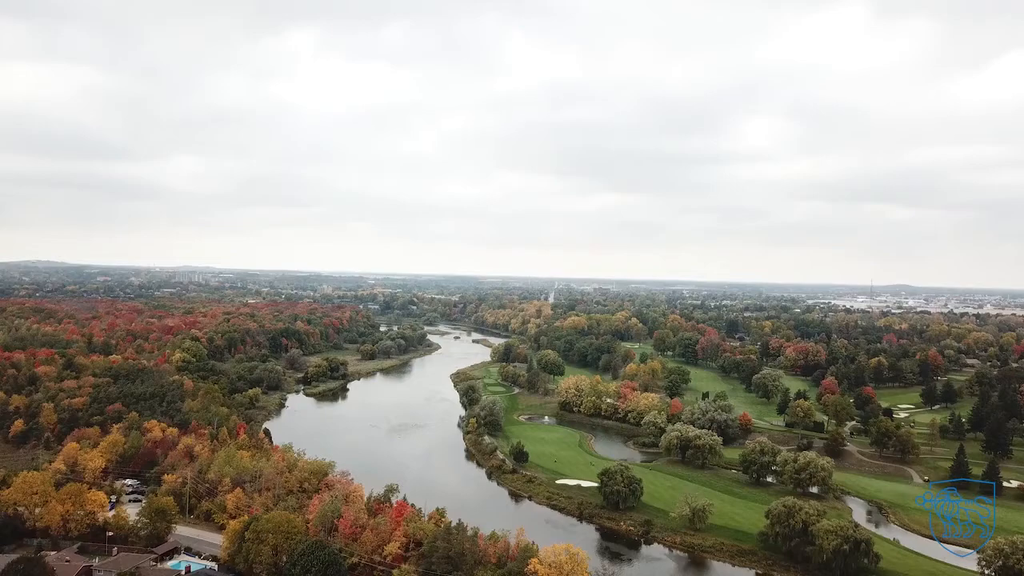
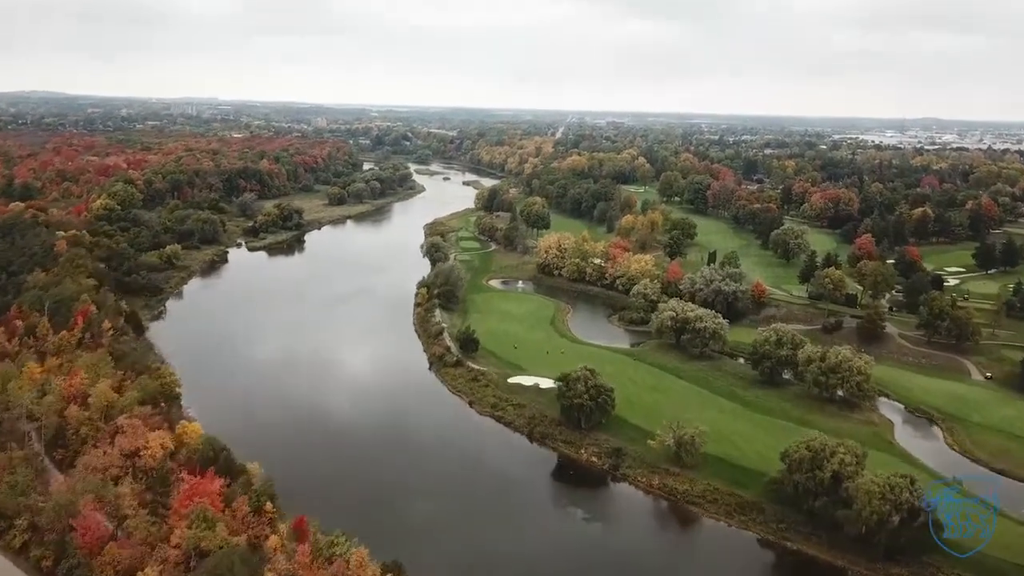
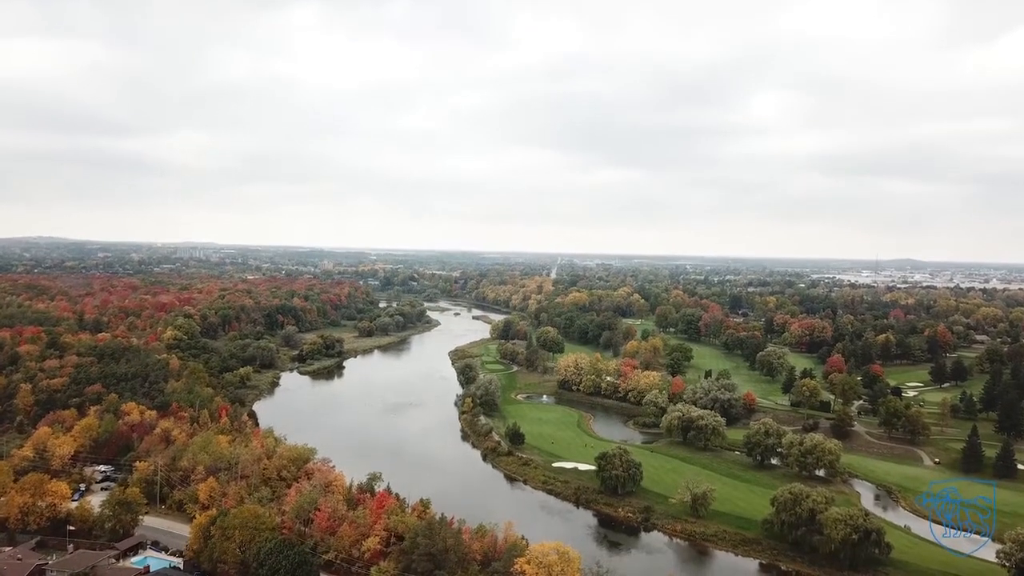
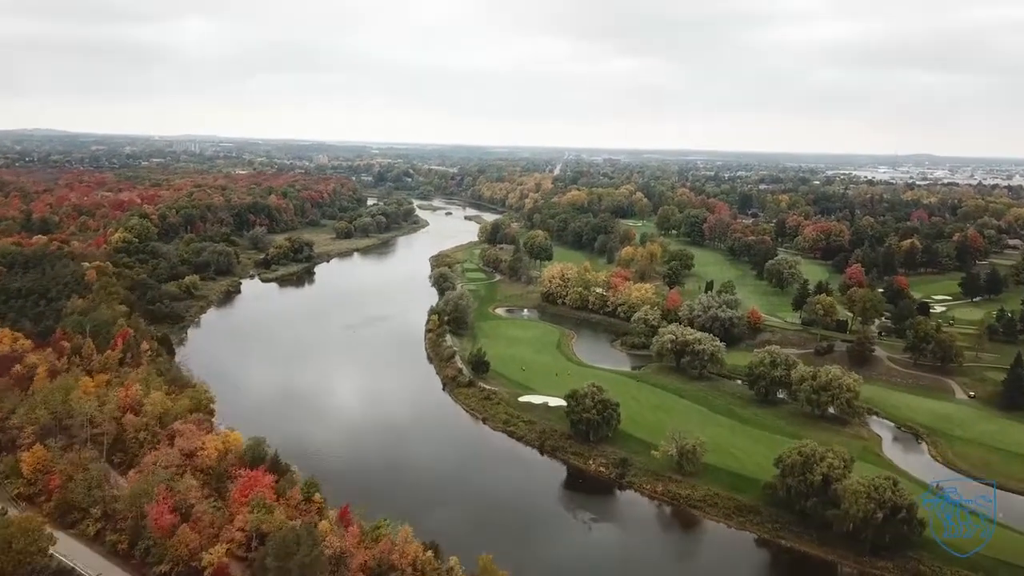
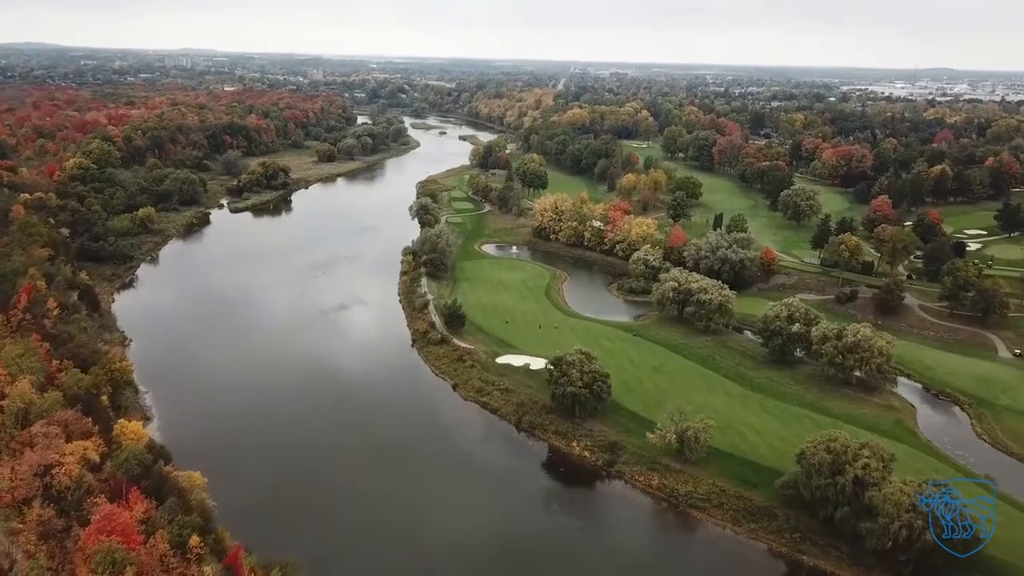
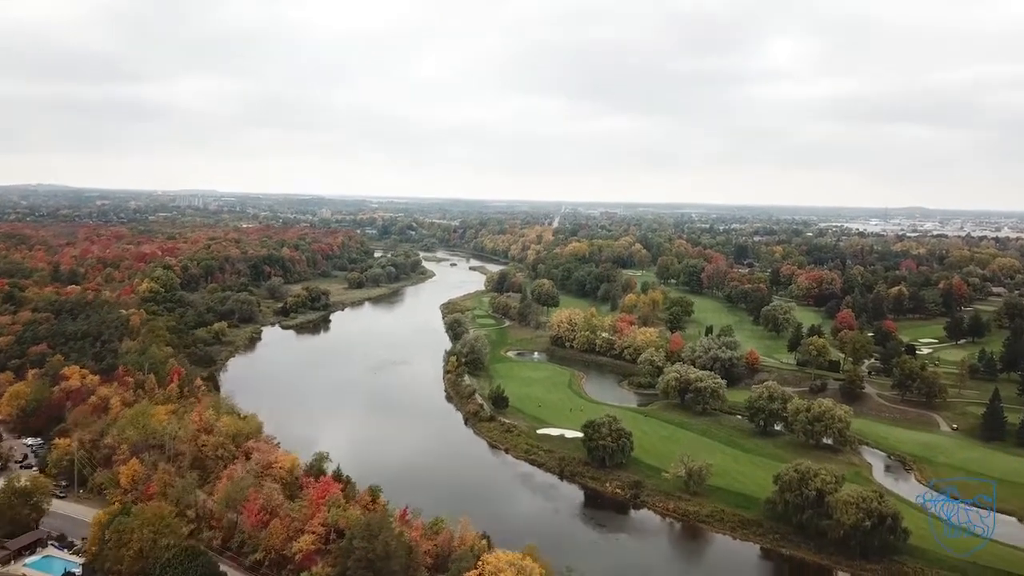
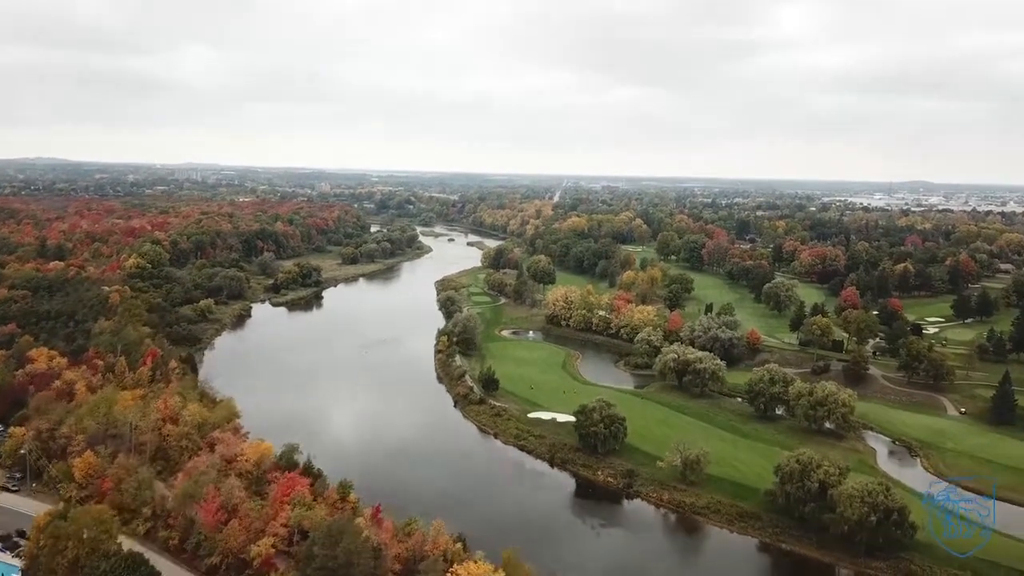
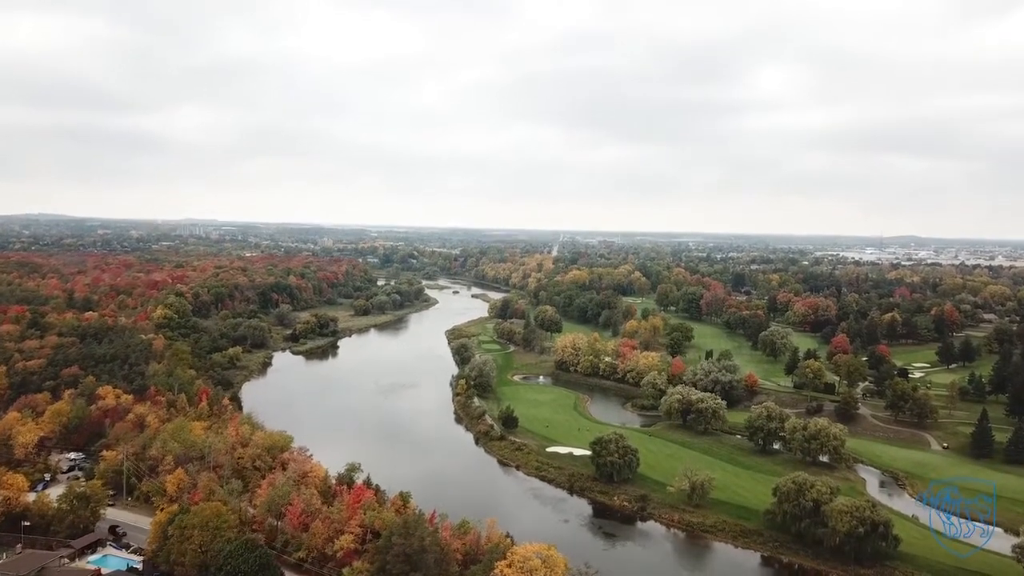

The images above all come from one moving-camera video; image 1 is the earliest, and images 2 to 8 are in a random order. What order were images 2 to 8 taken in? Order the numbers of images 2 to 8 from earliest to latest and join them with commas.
3, 8, 6, 7, 4, 2, 5
